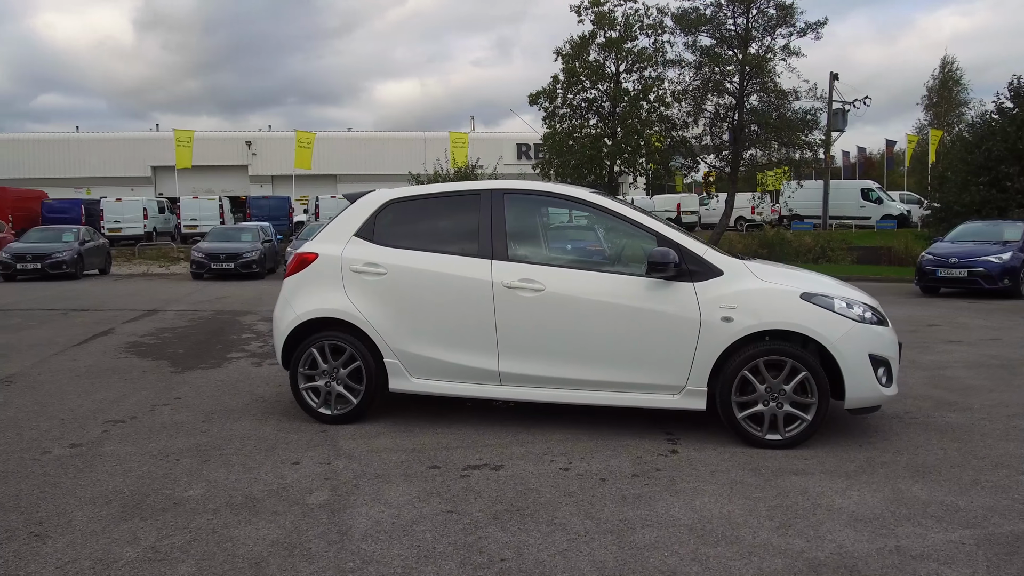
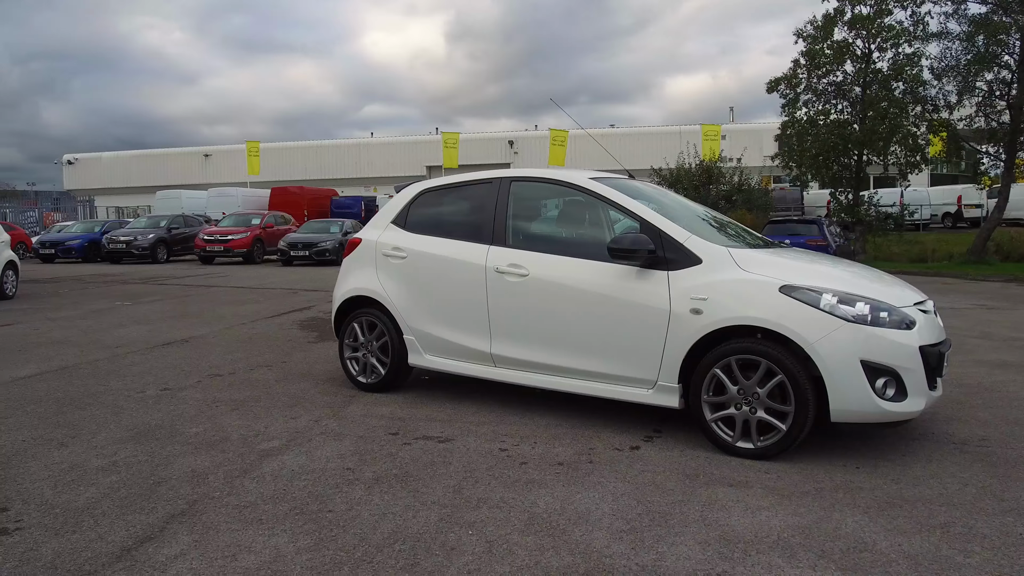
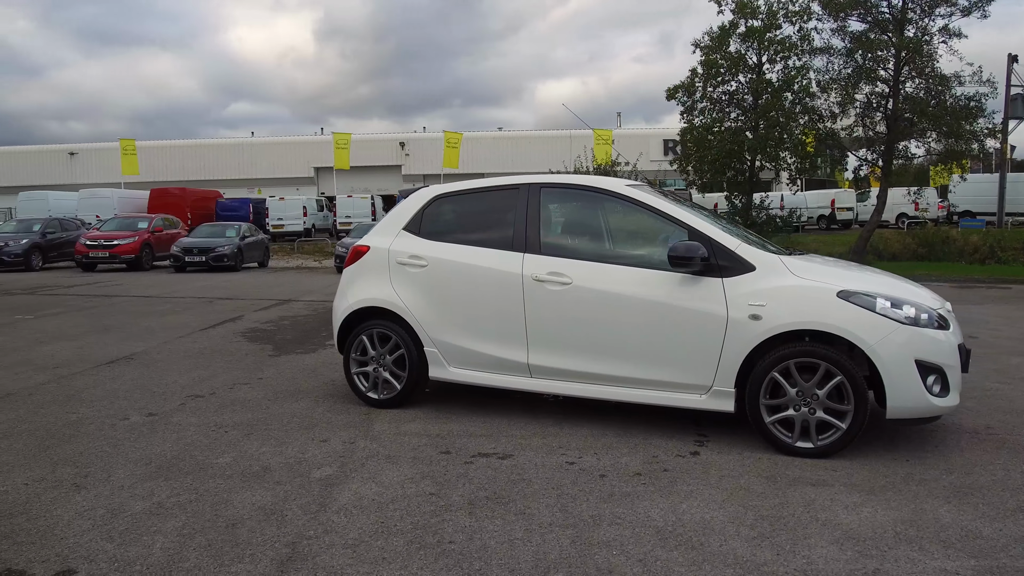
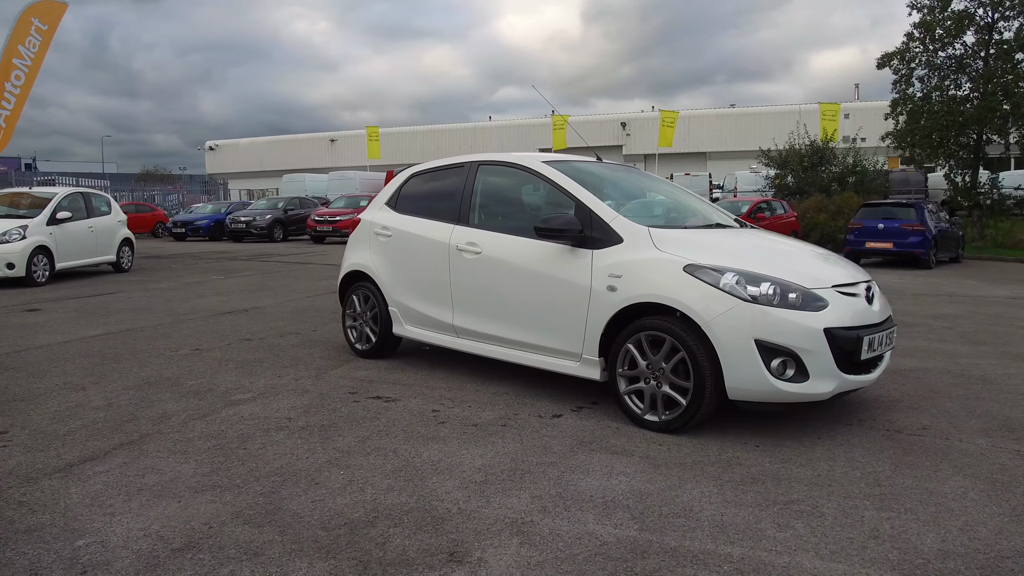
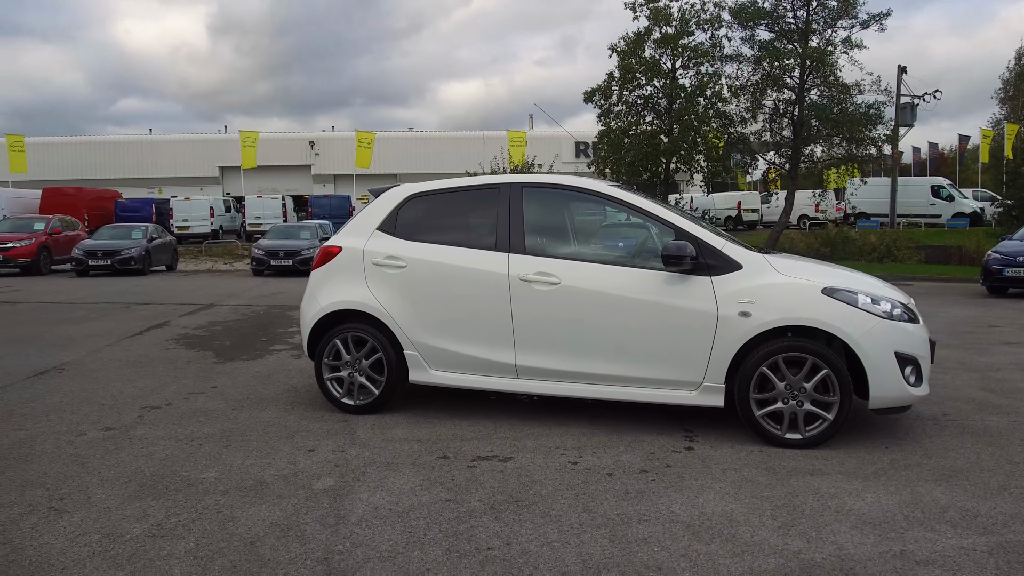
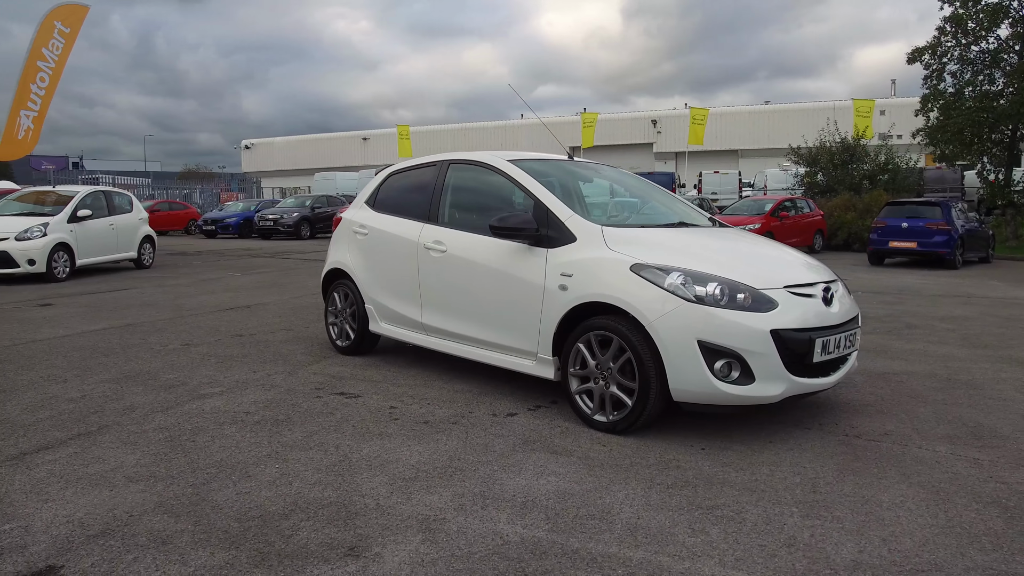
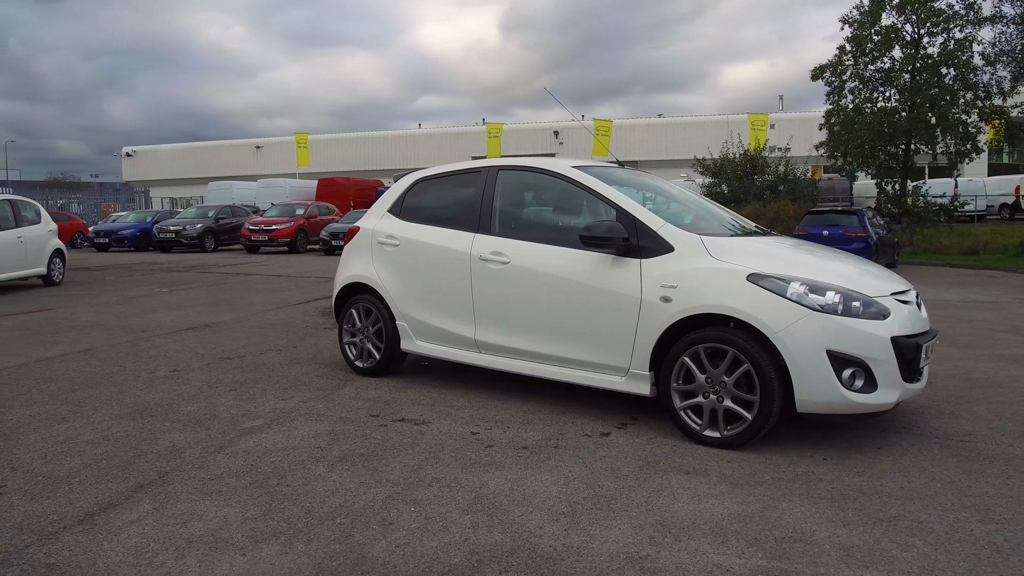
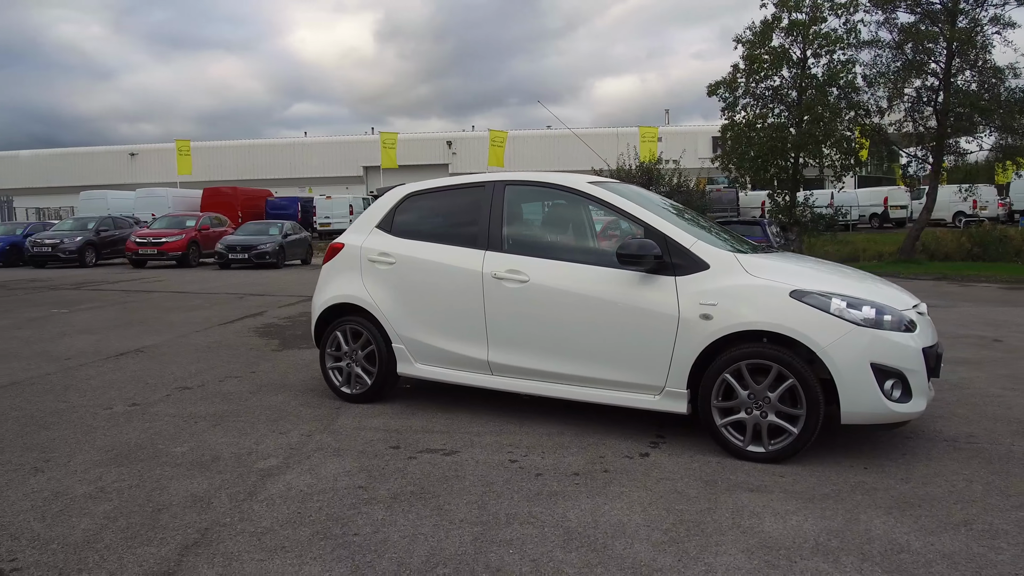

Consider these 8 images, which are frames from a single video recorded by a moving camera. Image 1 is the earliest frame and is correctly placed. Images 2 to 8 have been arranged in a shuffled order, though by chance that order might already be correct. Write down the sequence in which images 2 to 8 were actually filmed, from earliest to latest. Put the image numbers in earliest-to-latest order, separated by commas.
5, 3, 8, 2, 7, 4, 6
